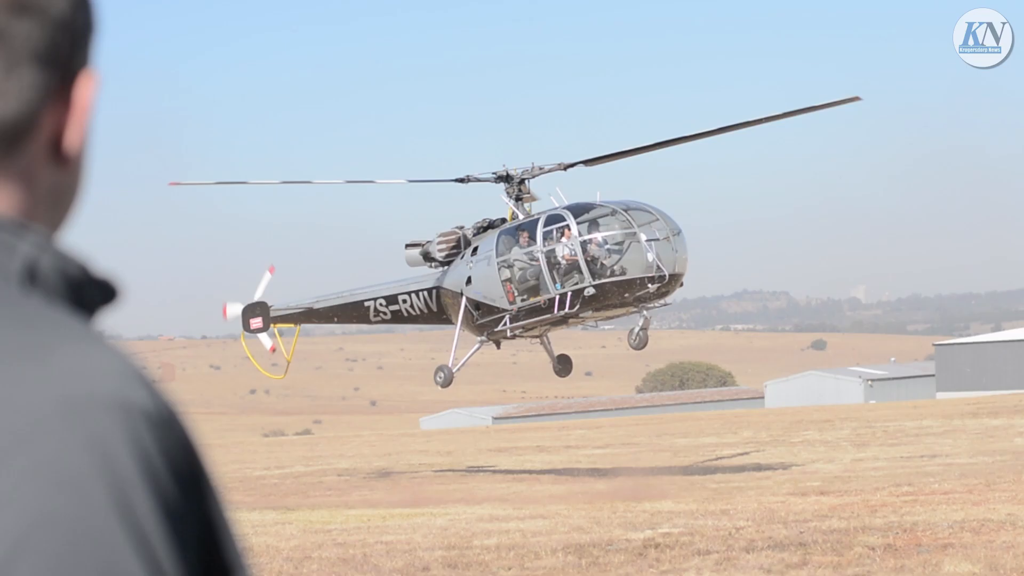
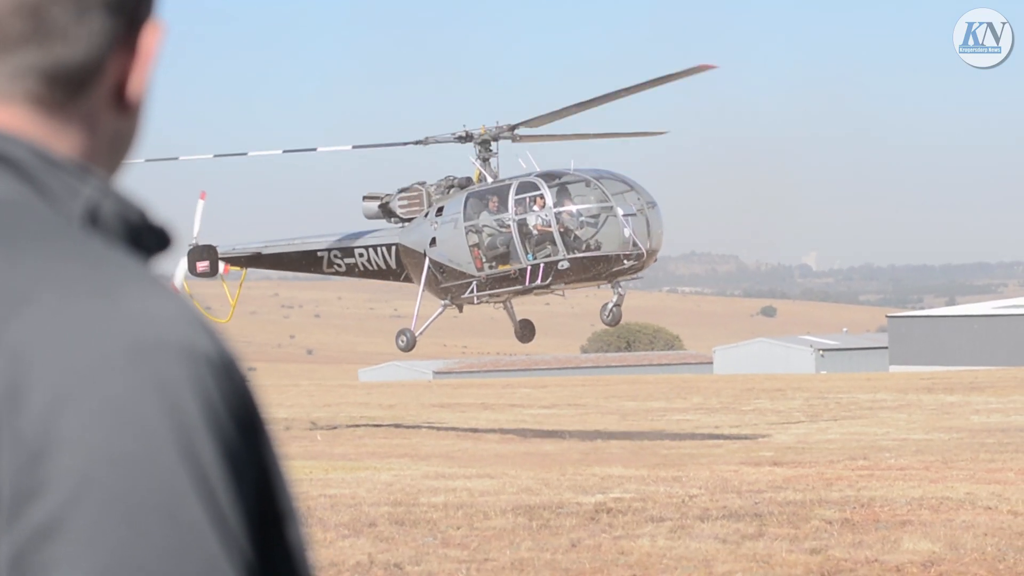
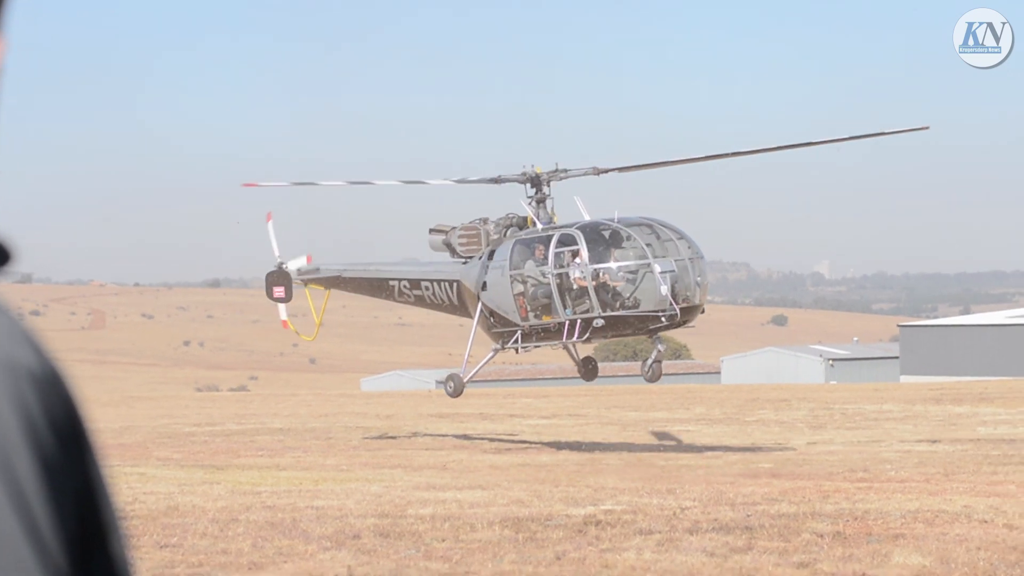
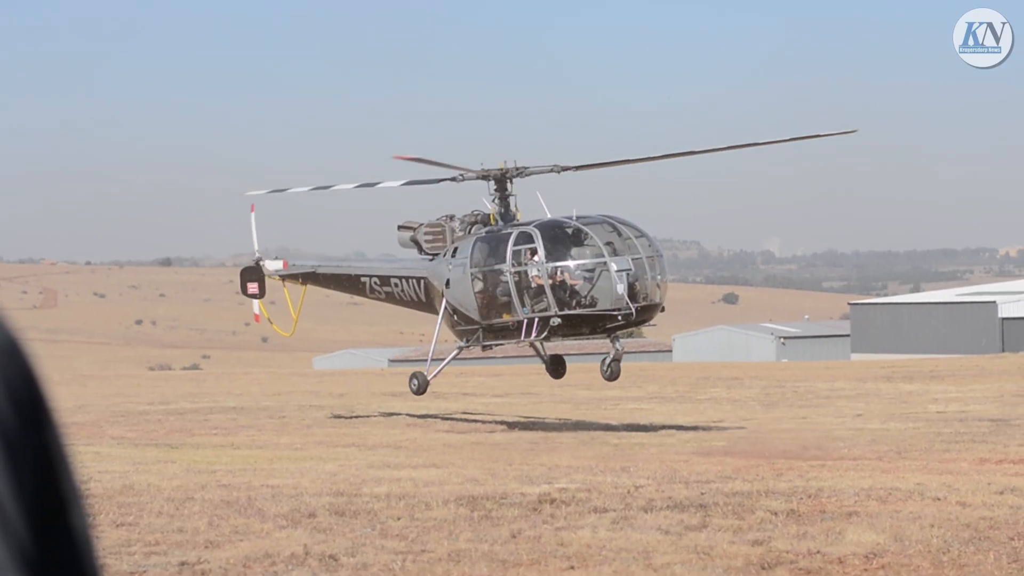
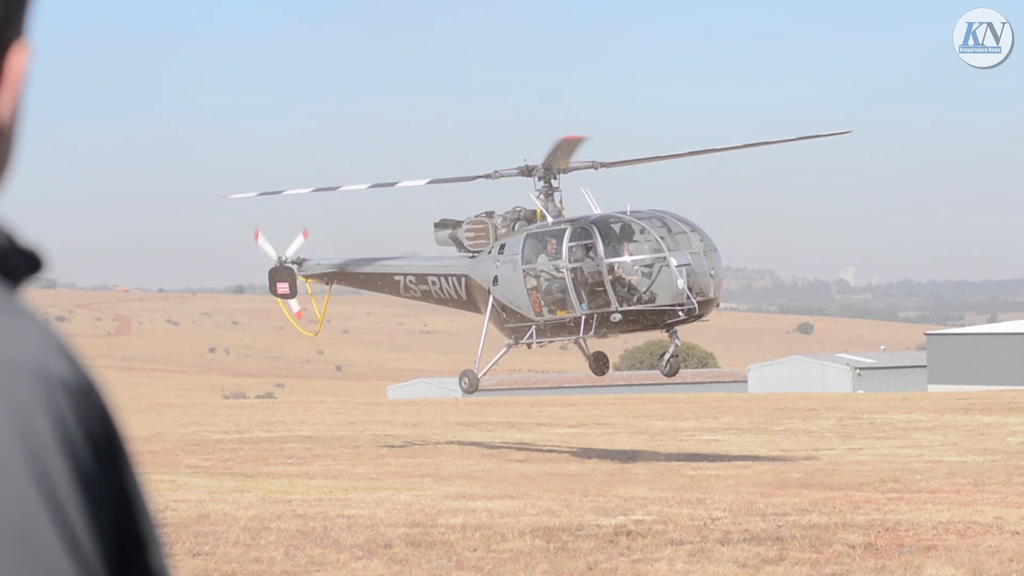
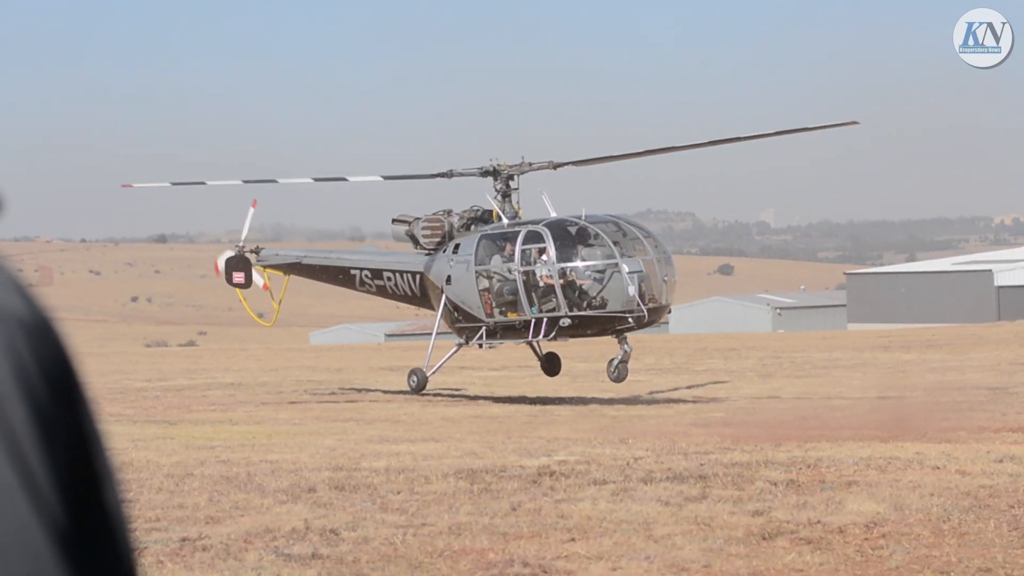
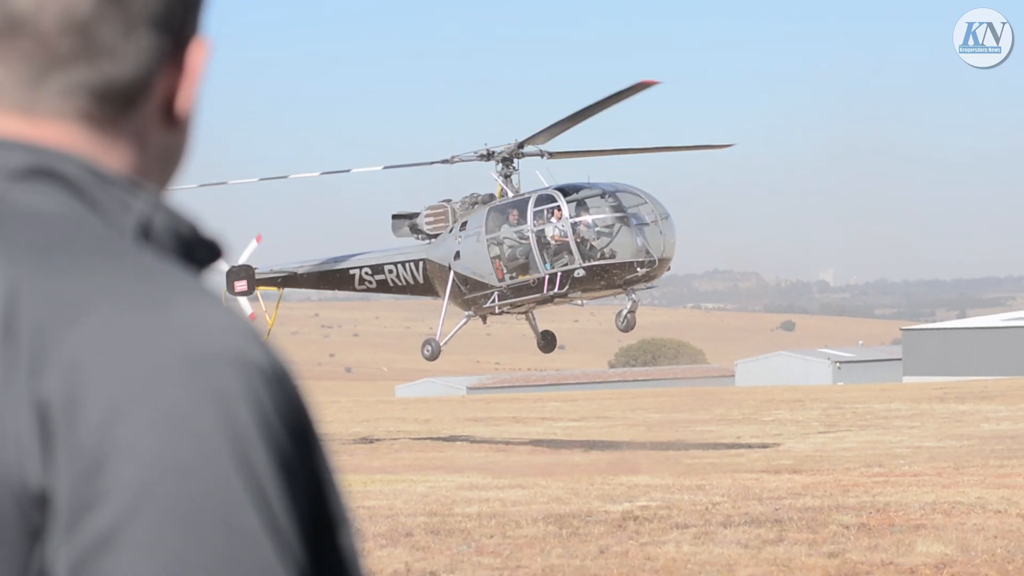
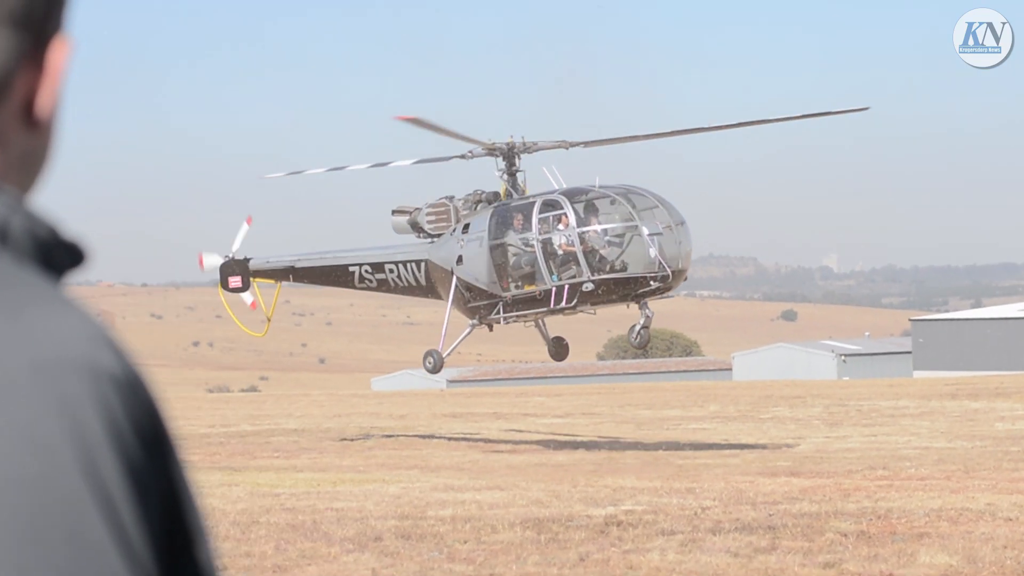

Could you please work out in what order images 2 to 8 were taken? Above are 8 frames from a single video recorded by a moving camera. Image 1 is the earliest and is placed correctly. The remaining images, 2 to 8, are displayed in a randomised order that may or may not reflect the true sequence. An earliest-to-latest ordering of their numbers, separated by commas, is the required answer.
7, 2, 8, 5, 3, 4, 6
